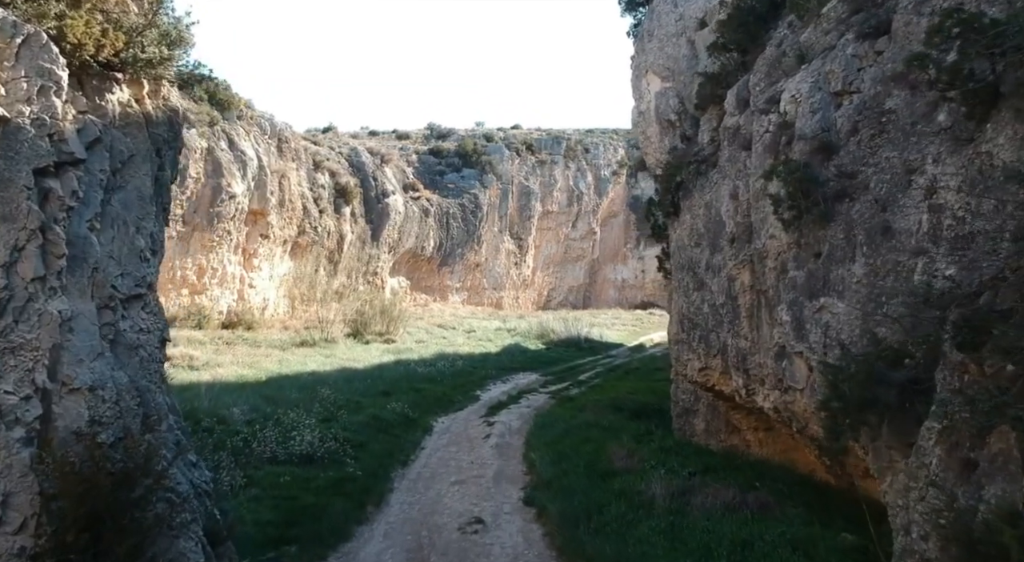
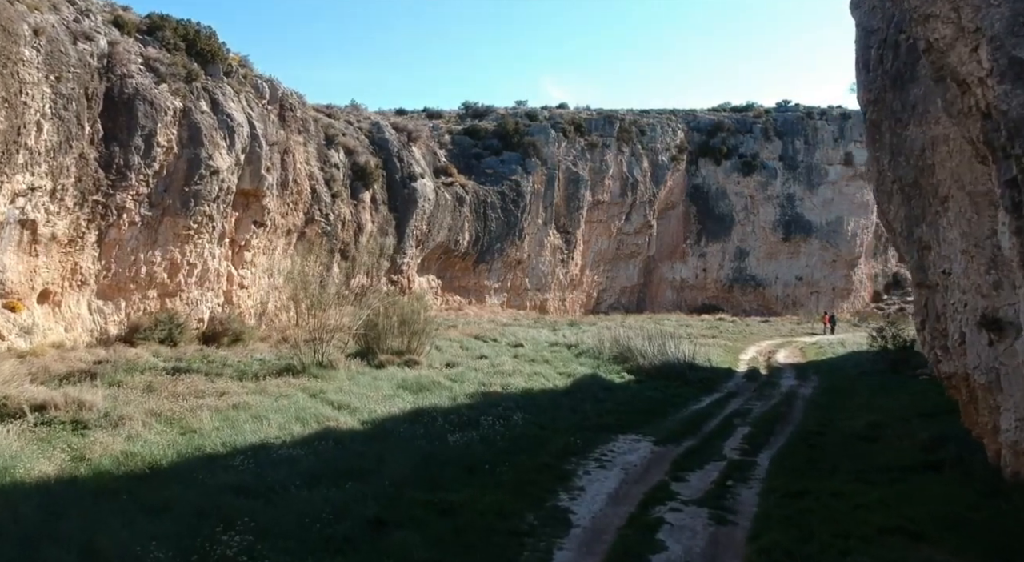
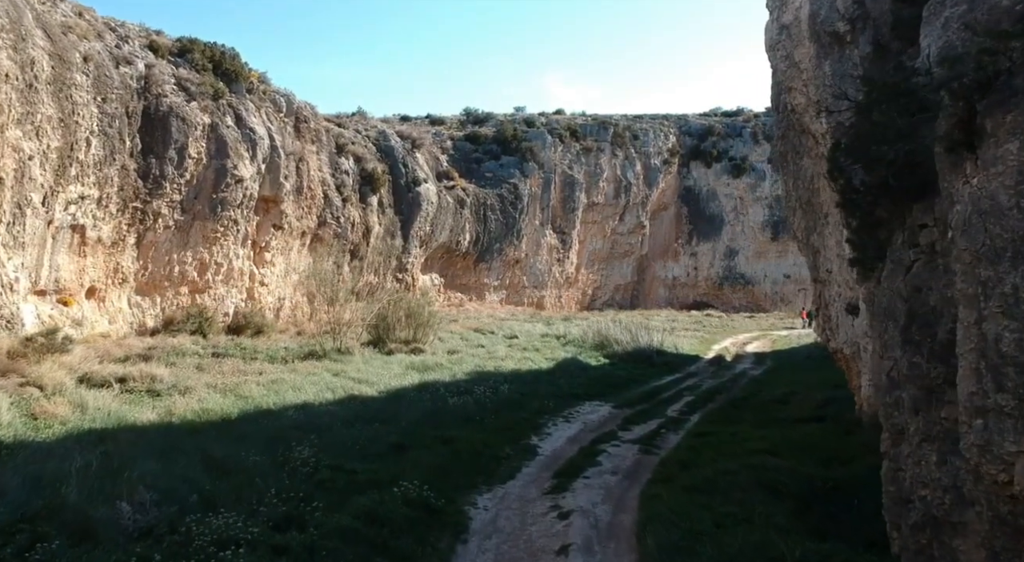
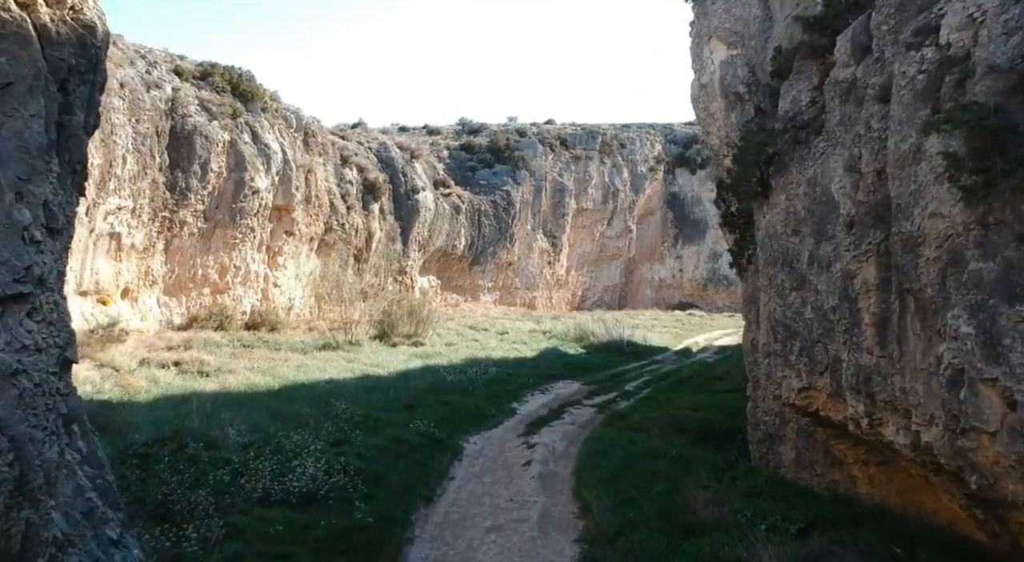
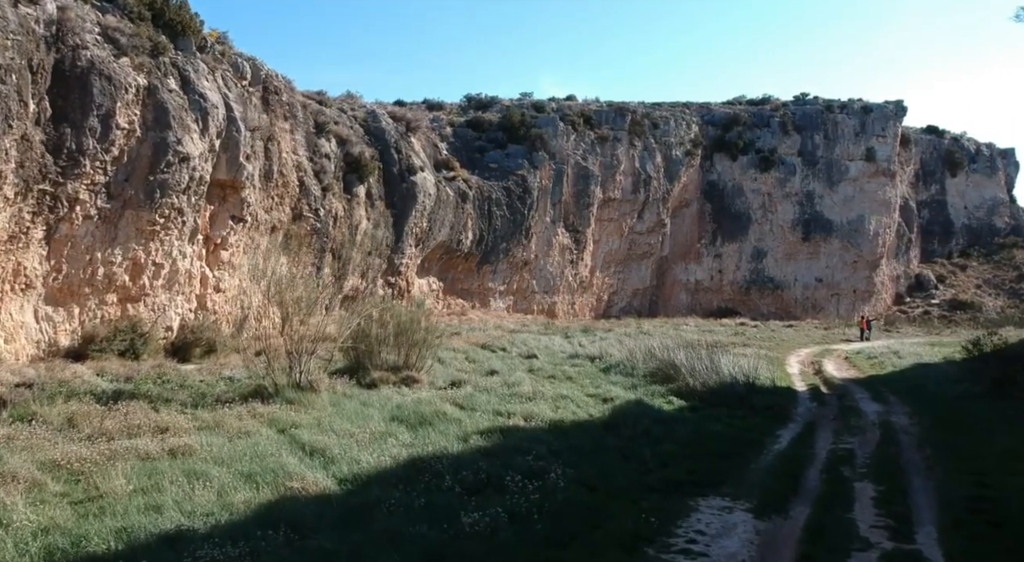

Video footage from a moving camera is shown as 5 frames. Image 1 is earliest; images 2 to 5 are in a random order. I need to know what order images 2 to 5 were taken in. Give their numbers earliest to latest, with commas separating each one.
4, 3, 2, 5
